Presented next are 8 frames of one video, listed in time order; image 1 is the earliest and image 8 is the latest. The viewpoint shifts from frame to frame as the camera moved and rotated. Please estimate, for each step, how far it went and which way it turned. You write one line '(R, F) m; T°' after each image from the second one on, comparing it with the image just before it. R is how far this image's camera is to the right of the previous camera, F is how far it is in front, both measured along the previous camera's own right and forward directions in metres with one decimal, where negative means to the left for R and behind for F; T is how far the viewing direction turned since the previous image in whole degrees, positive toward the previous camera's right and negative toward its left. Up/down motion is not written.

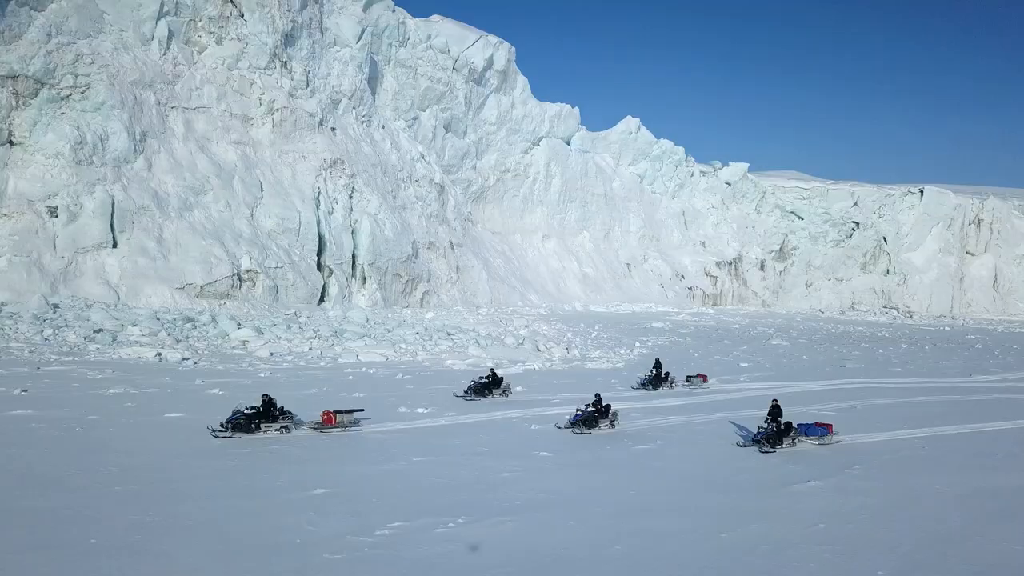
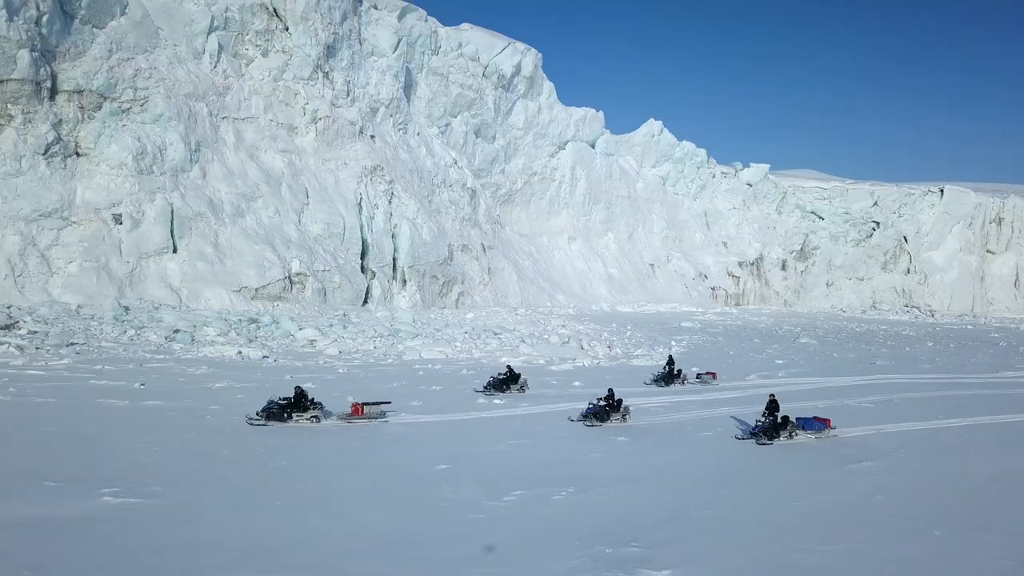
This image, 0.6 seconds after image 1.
(-0.7, -0.9) m; -1°
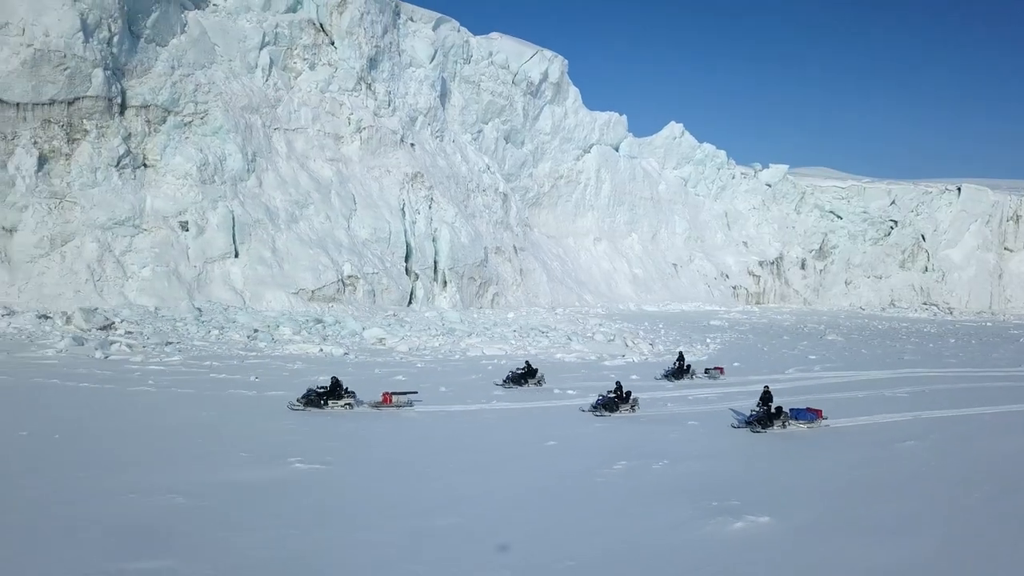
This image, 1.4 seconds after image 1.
(-0.9, -1.2) m; -1°
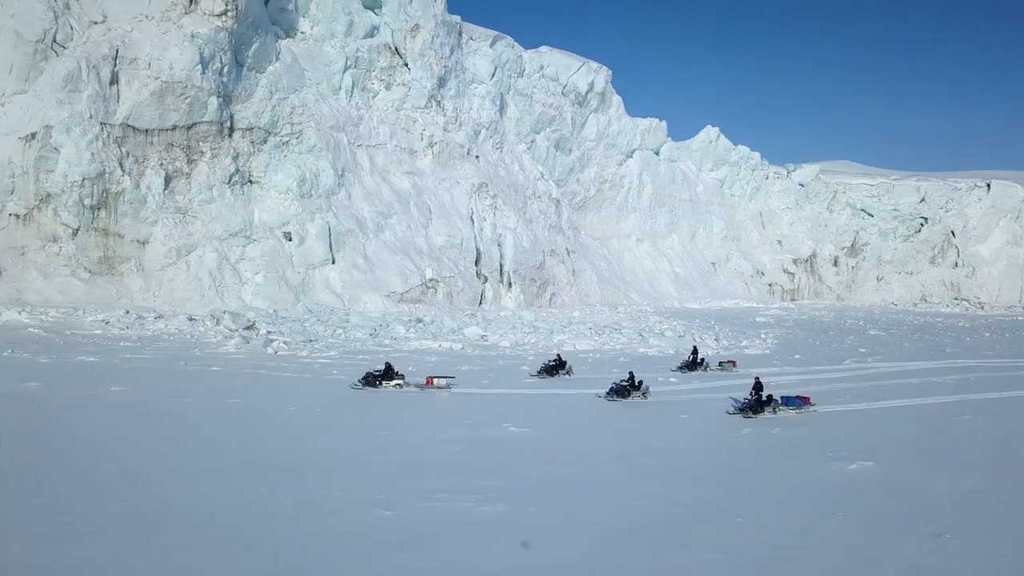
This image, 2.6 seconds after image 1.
(-1.6, -2.3) m; -1°
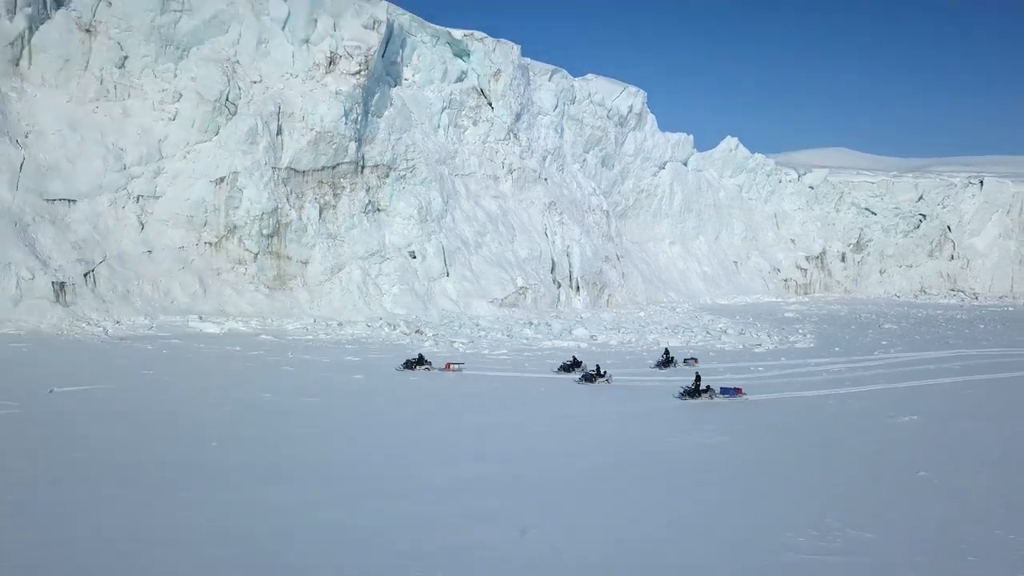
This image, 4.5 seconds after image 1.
(-3.3, -5.4) m; 0°
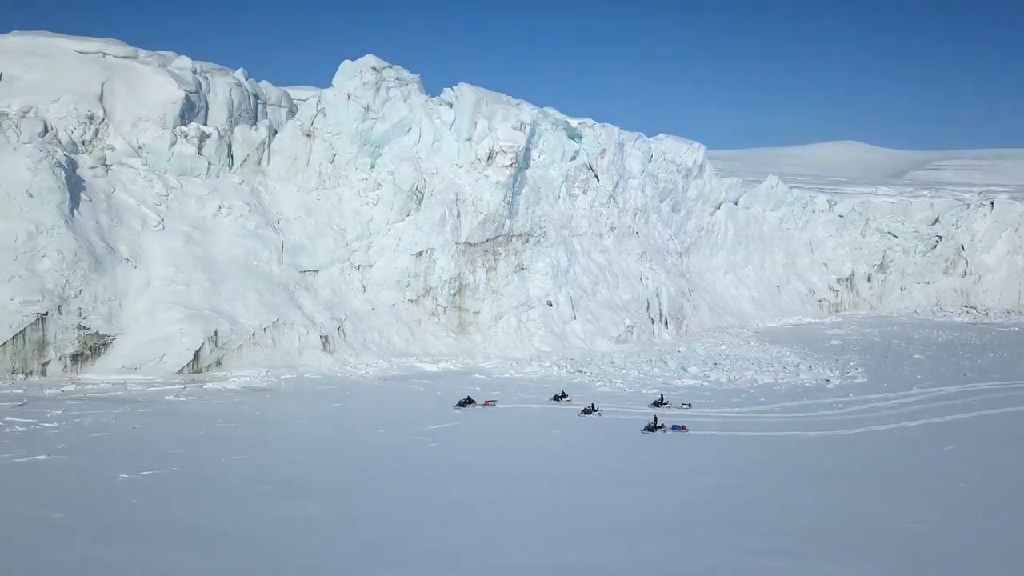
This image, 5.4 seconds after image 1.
(-5.3, -8.8) m; -1°
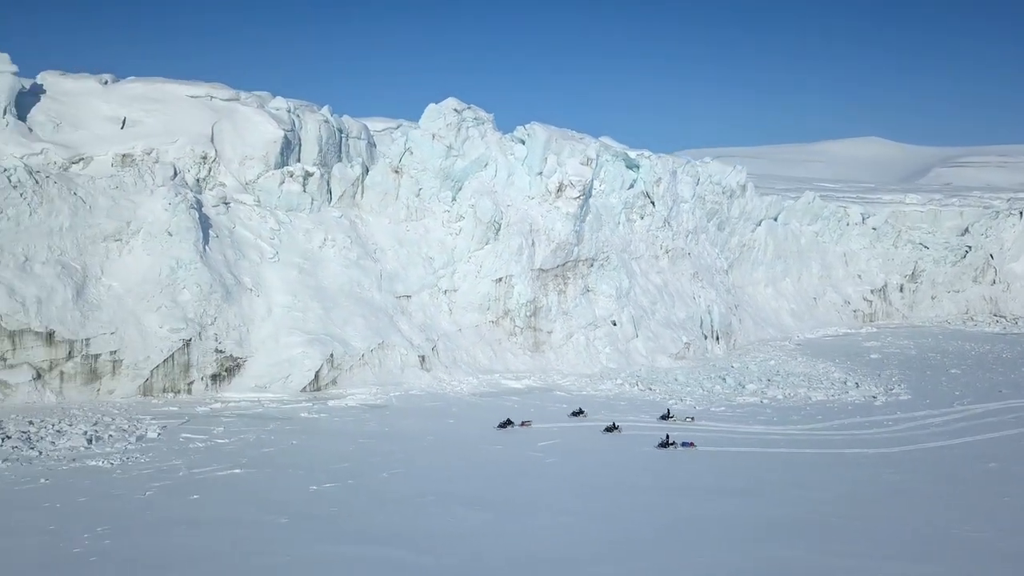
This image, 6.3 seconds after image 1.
(-2.7, -3.7) m; -1°
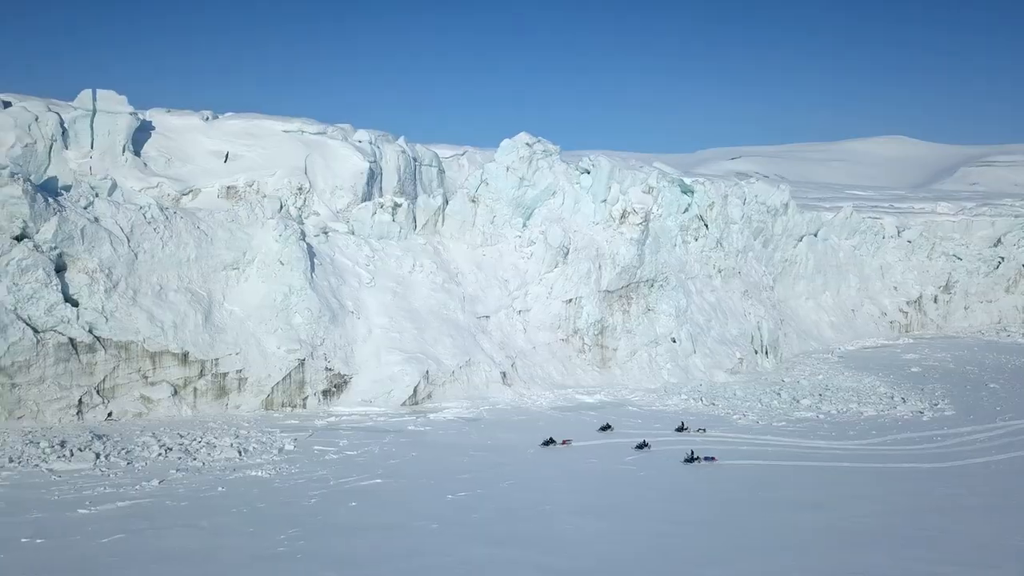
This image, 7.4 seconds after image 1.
(-2.8, -3.5) m; -1°
